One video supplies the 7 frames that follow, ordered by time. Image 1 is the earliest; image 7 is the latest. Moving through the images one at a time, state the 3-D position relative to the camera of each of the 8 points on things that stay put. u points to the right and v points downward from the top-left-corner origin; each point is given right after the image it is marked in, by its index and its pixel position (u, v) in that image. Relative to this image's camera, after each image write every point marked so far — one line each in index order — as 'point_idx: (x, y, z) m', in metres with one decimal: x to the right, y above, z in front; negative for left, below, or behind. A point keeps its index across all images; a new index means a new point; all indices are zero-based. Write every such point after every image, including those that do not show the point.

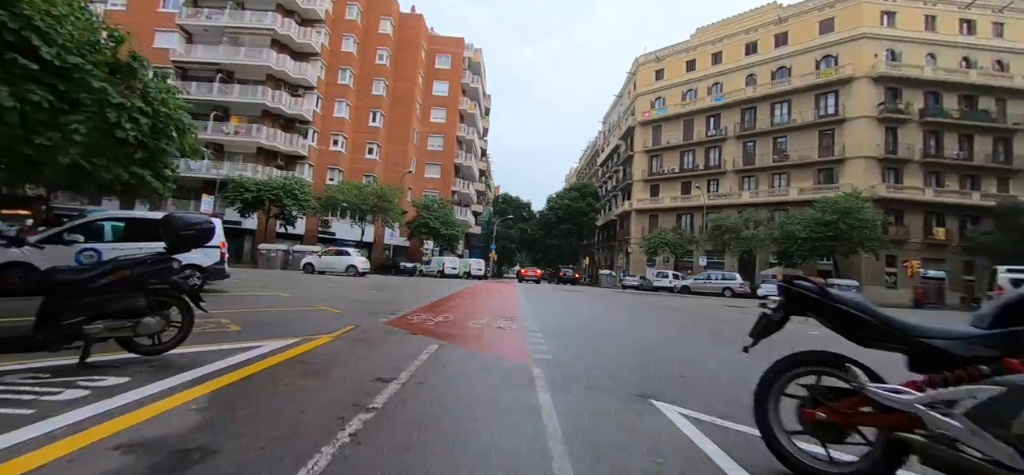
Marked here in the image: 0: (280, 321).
0: (-4.8, -1.8, +8.0) m
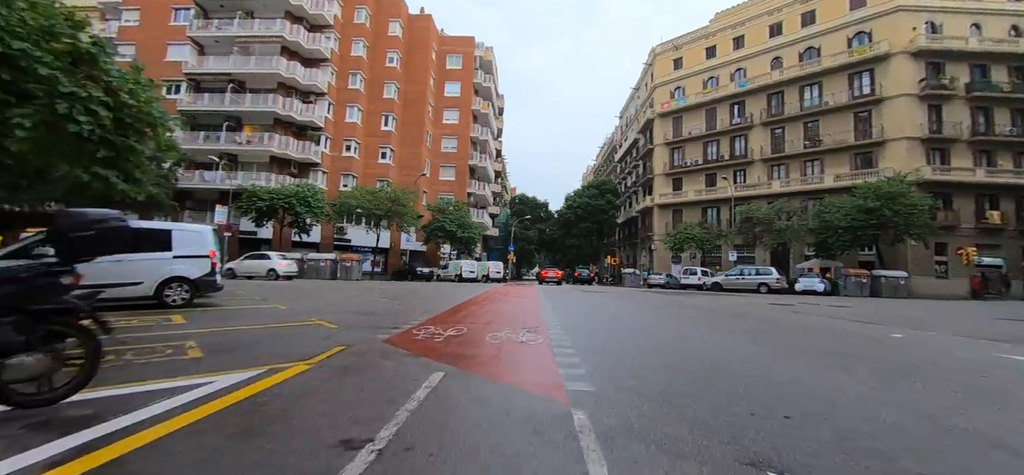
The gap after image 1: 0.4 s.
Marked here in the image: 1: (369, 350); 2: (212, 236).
0: (-4.4, -1.8, +6.7) m
1: (-2.2, -1.7, +6.0) m
2: (-8.6, +0.1, +10.8) m
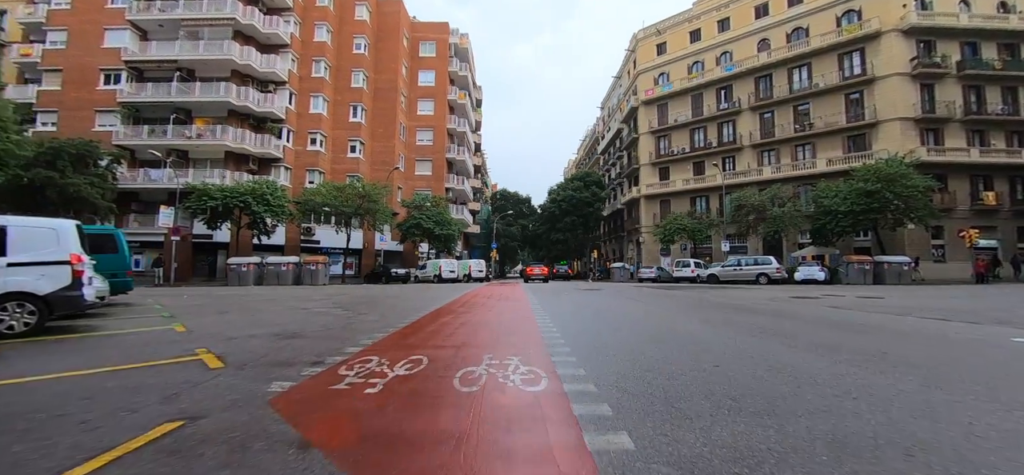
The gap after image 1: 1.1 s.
0: (-4.6, -1.7, +3.9) m
1: (-2.4, -1.6, +3.2) m
2: (-9.0, +0.1, +7.8) m
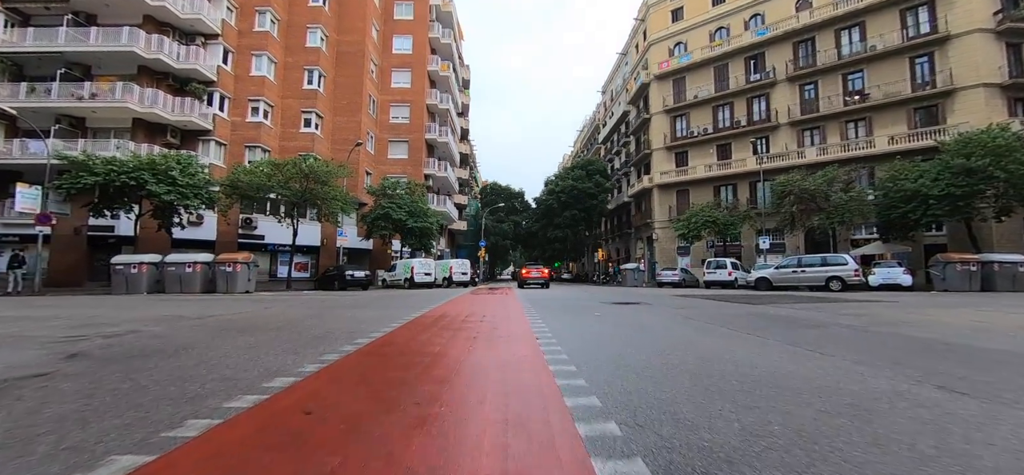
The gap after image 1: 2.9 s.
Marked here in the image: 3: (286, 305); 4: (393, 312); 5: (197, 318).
0: (-4.5, -1.1, -3.8) m
1: (-2.3, -0.9, -4.4) m
2: (-9.0, +0.7, 0.0) m
3: (-9.5, -2.8, +15.7) m
4: (-4.5, -2.8, +14.1) m
5: (-8.9, -2.2, +10.3) m
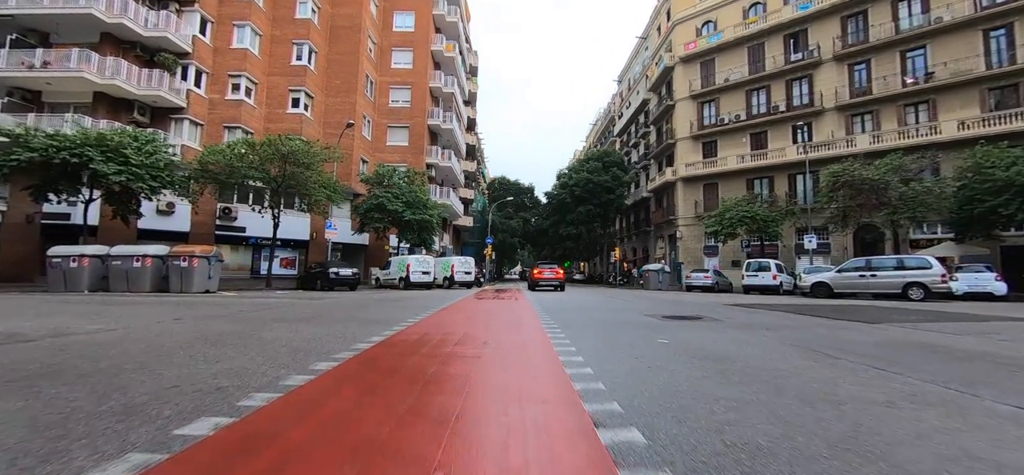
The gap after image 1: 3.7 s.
0: (-4.4, -0.7, -7.4) m
1: (-2.2, -0.6, -8.0) m
2: (-8.8, +1.1, -3.5) m
3: (-9.1, -2.4, +12.2) m
4: (-4.2, -2.4, +10.5) m
5: (-8.5, -1.8, +6.8) m
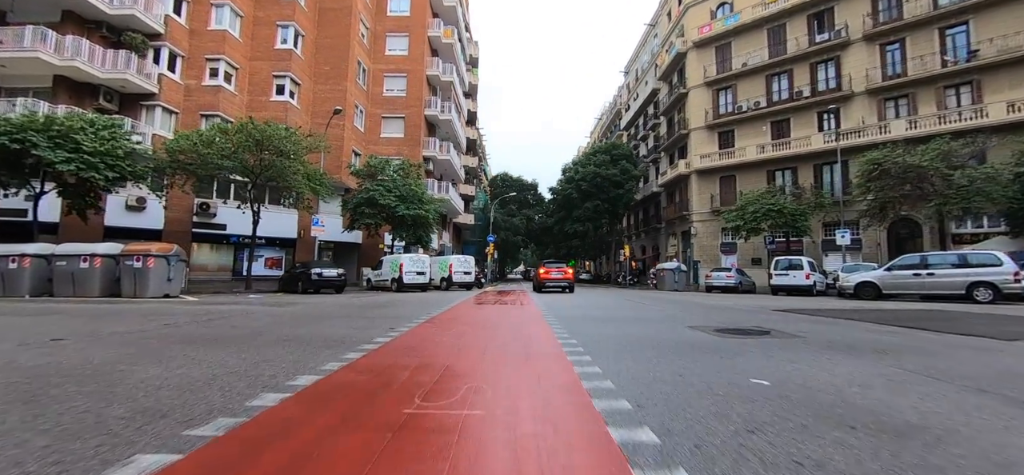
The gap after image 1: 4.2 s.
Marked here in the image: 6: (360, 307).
0: (-4.4, -0.5, -9.7) m
1: (-2.2, -0.4, -10.4) m
2: (-8.8, +1.3, -5.9) m
3: (-9.0, -2.2, +9.8) m
4: (-4.0, -2.2, +8.1) m
5: (-8.4, -1.6, +4.4) m
6: (-6.6, -2.9, +16.1) m
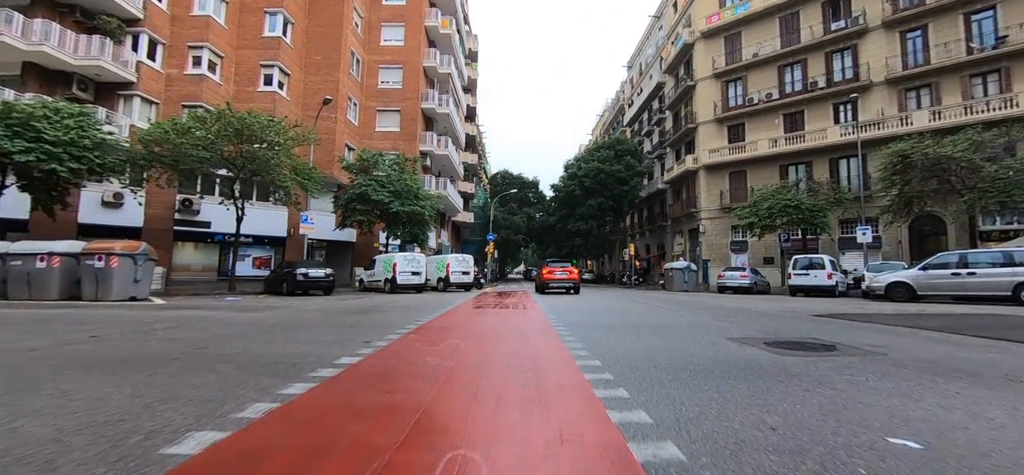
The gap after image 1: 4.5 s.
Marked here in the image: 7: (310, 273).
0: (-4.4, -0.4, -11.2) m
1: (-2.2, -0.3, -11.9) m
2: (-8.8, +1.4, -7.3) m
3: (-8.9, -2.1, +8.4) m
4: (-4.0, -2.1, +6.7) m
5: (-8.4, -1.5, +3.0) m
6: (-6.5, -2.8, +14.6) m
7: (-10.4, -1.9, +19.5) m
